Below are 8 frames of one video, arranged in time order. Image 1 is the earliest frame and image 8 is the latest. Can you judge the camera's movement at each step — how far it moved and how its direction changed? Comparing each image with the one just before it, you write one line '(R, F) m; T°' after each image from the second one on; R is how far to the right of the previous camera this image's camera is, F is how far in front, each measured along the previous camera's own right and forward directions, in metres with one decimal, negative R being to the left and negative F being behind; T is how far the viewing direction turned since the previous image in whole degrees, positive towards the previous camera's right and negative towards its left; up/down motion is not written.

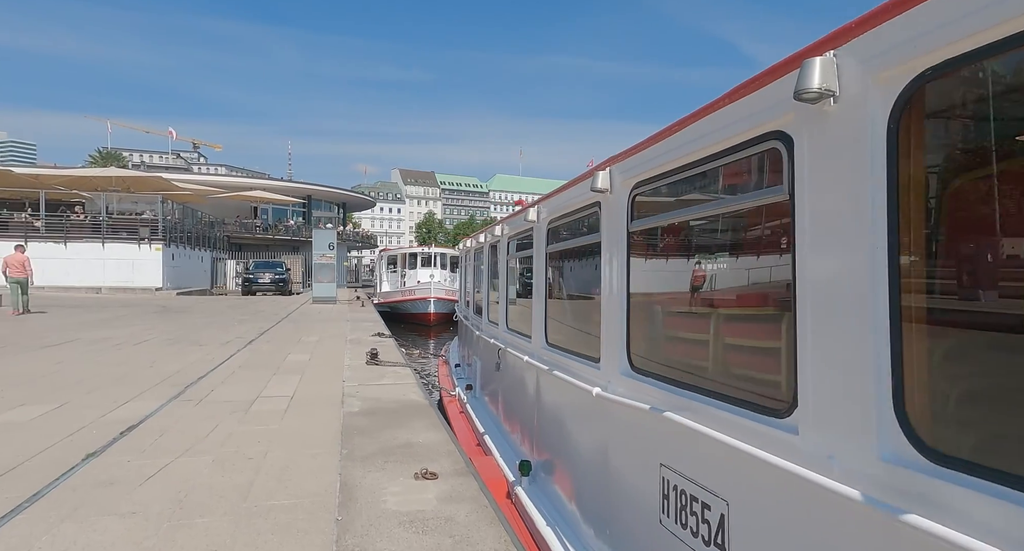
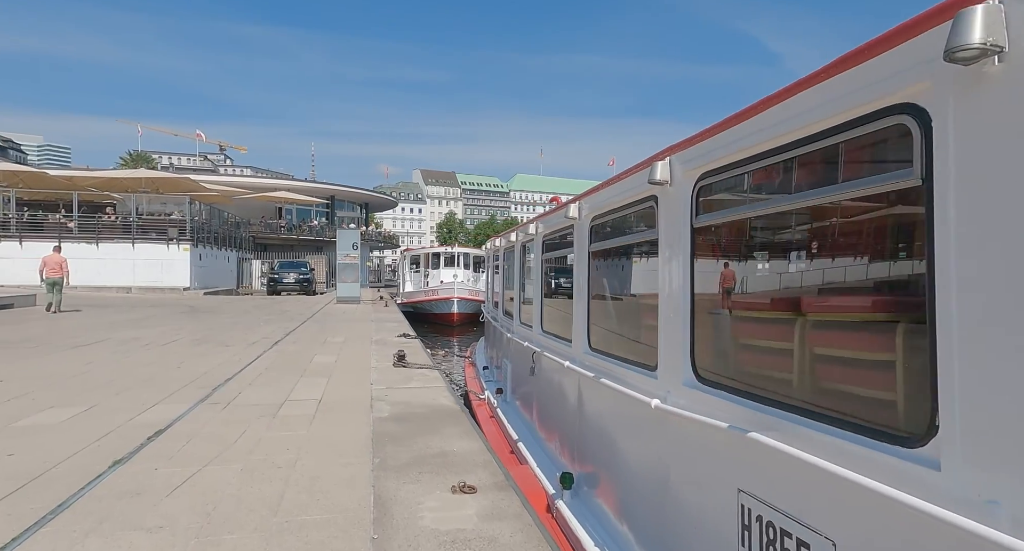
(-0.2, +0.3) m; -2°
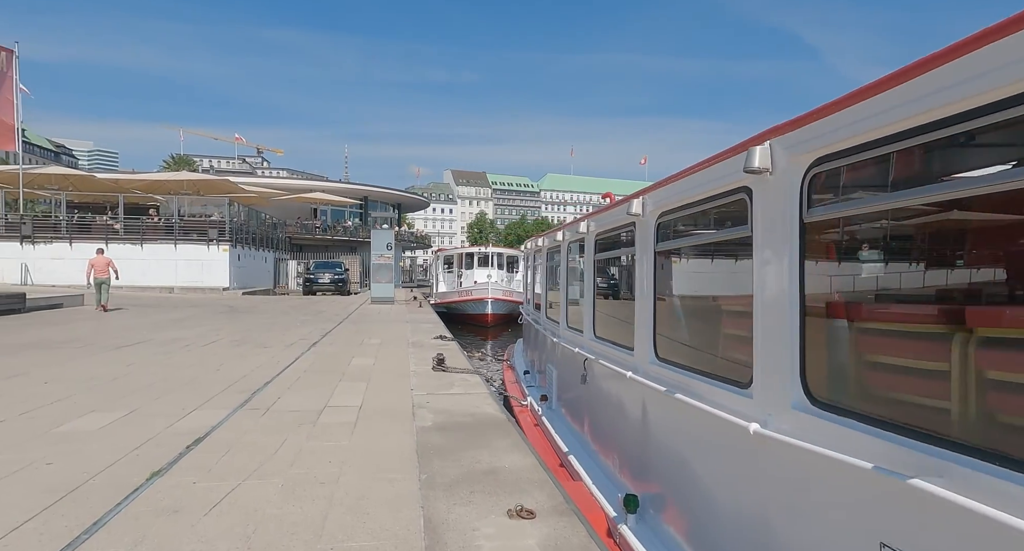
(-0.2, +0.3) m; -3°
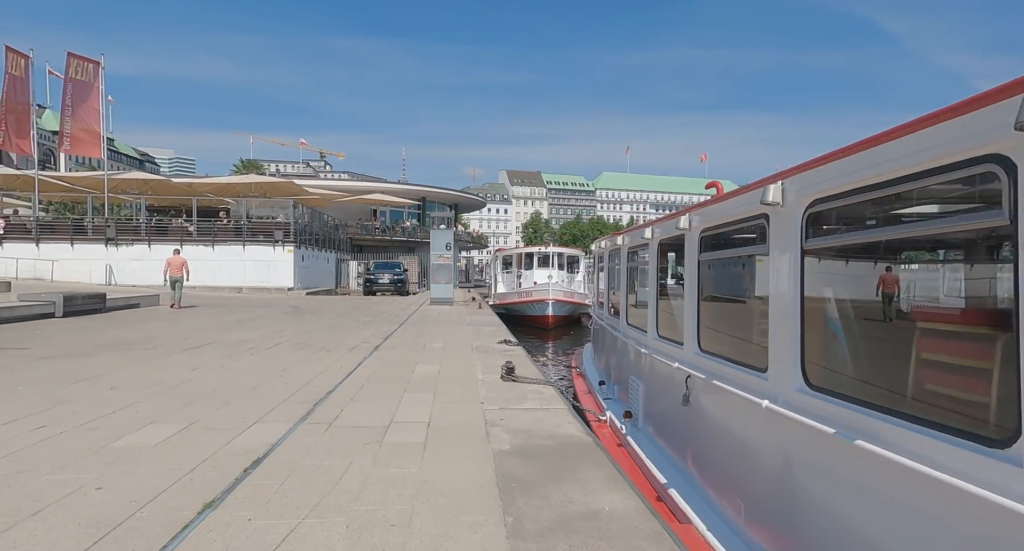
(-0.3, +0.7) m; -6°
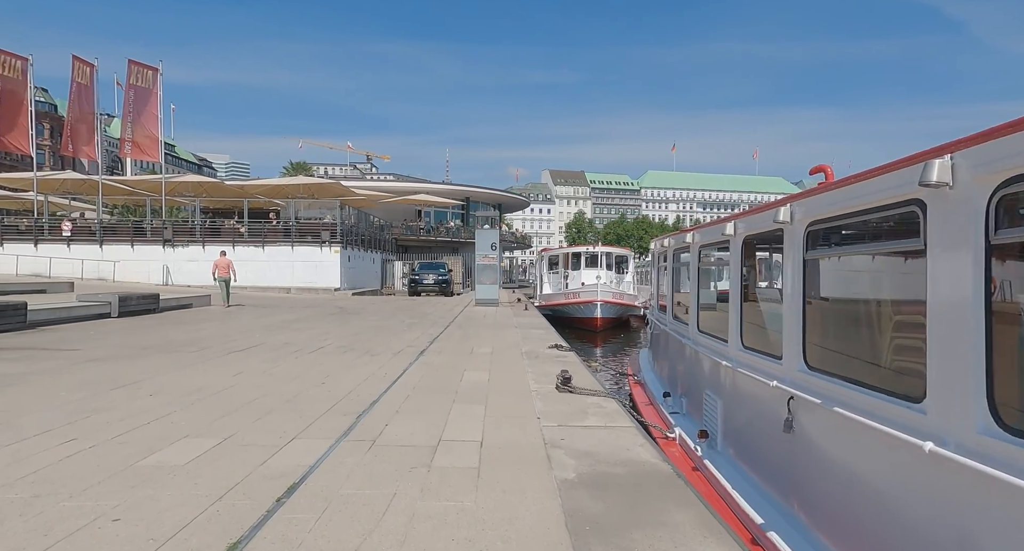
(-0.2, +0.6) m; -4°
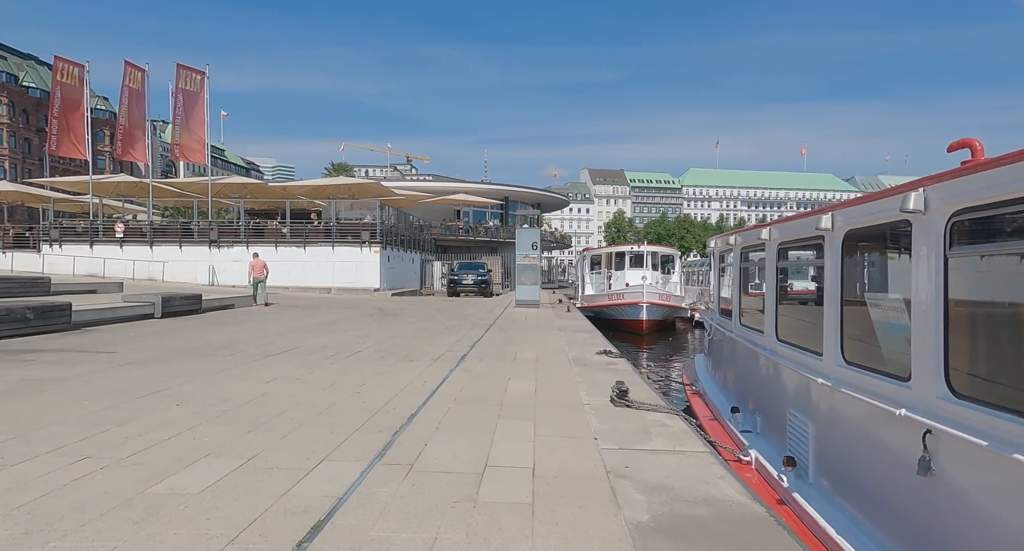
(-0.1, +0.7) m; -4°
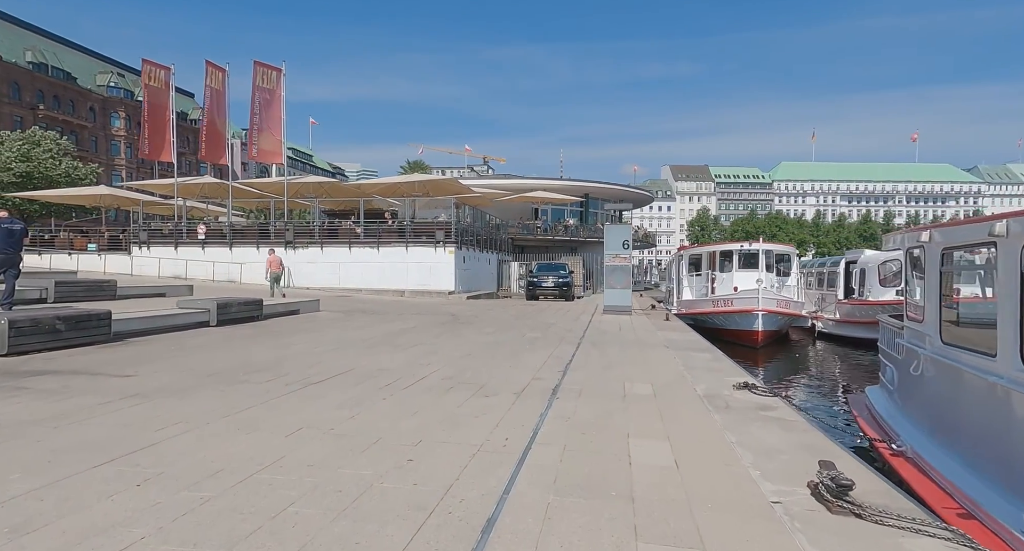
(-0.5, +2.5) m; -8°
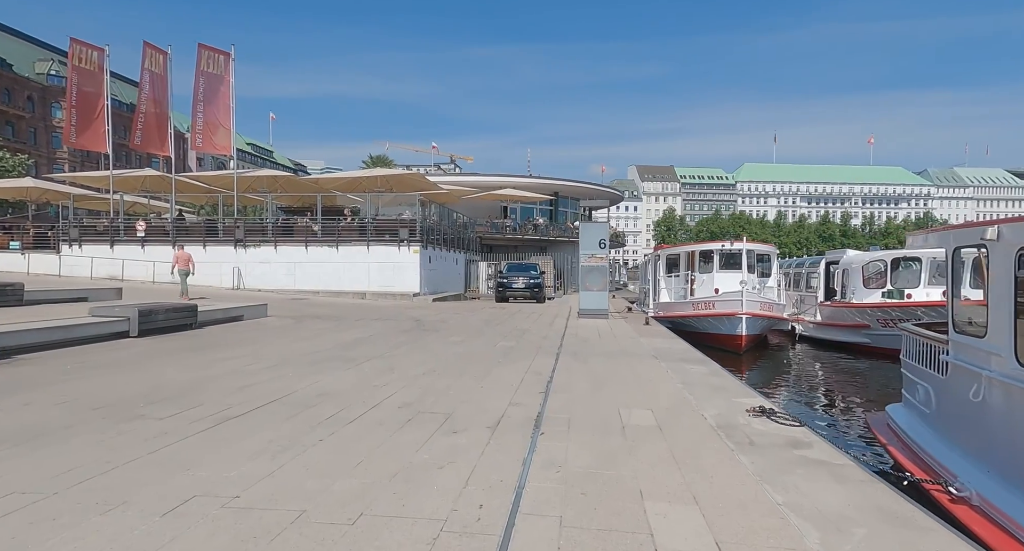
(-0.1, +1.5) m; +3°
